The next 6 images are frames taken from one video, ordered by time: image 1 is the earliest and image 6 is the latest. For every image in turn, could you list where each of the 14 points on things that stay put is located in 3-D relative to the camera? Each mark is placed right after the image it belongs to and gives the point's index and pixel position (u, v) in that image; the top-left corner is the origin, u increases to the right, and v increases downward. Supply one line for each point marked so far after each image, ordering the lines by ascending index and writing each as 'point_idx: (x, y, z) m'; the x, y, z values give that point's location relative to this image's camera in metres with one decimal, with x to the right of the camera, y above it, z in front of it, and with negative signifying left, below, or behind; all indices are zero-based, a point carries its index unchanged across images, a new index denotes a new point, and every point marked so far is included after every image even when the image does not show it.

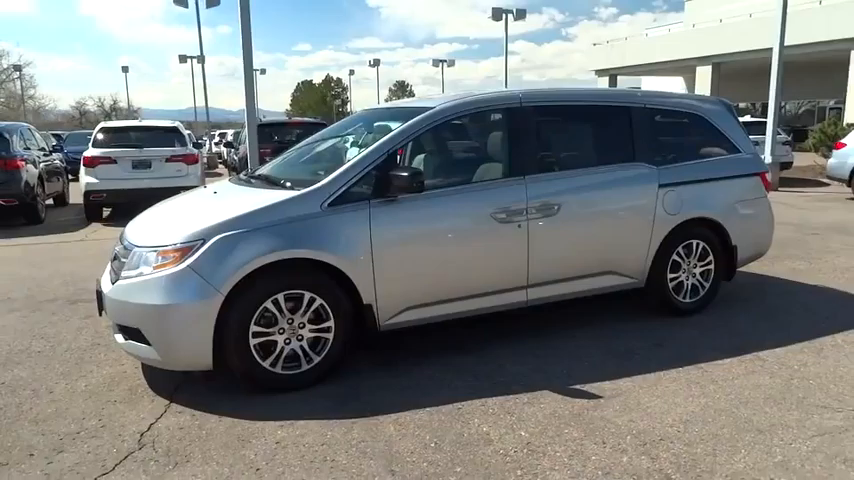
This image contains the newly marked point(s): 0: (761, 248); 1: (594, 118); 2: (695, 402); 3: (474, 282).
0: (+2.7, -0.1, +5.5) m
1: (+1.1, +0.8, +4.8) m
2: (+1.4, -0.8, +3.6) m
3: (+0.3, -0.3, +4.3) m
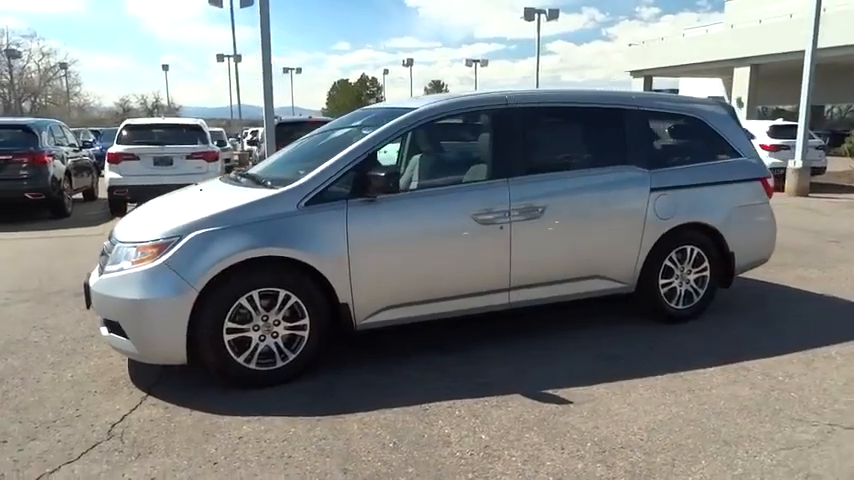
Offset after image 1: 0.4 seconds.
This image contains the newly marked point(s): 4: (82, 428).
0: (+2.6, -0.1, +5.4) m
1: (+1.1, +0.8, +4.7) m
2: (+1.2, -0.9, +3.5) m
3: (+0.2, -0.3, +4.3) m
4: (-1.7, -0.9, +3.4) m
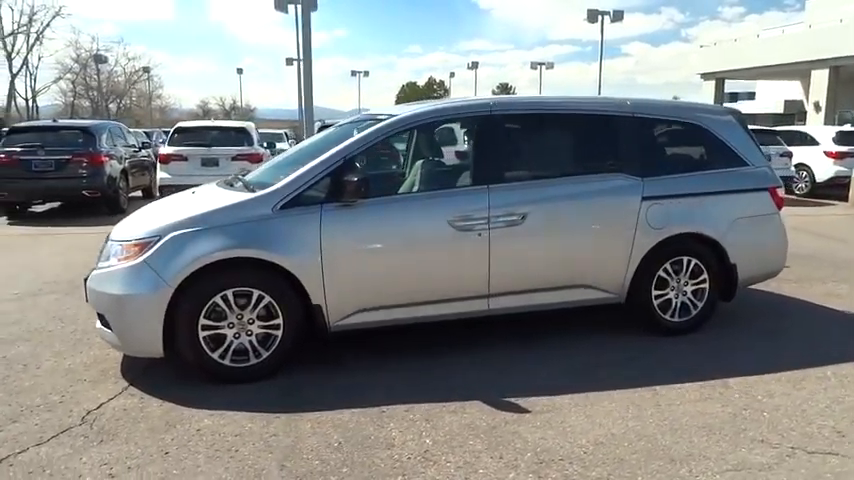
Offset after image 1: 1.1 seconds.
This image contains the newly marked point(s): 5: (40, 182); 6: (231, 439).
0: (+2.6, -0.2, +5.2) m
1: (+1.0, +0.8, +4.7) m
2: (+1.0, -0.9, +3.4) m
3: (0.0, -0.3, +4.3) m
4: (-2.0, -0.9, +3.7) m
5: (-6.4, +1.0, +11.4) m
6: (-0.9, -1.0, +3.3) m
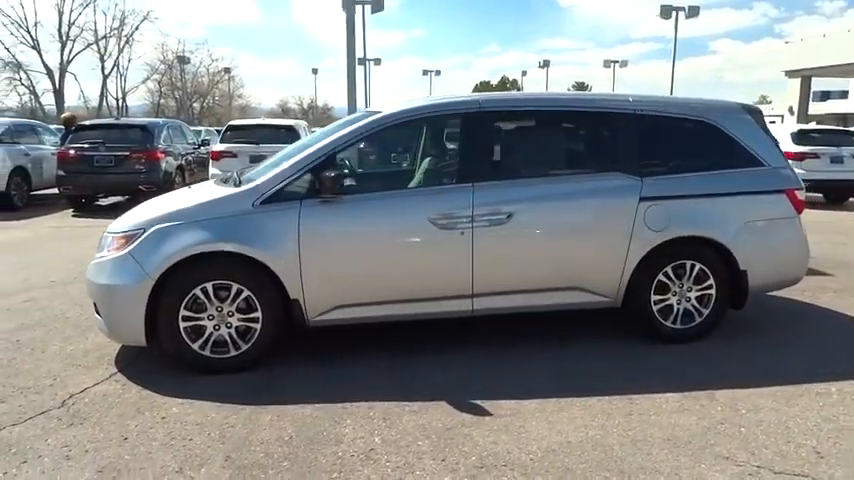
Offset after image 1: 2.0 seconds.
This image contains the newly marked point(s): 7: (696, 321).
0: (+2.5, -0.3, +4.8) m
1: (+0.9, +0.8, +4.5) m
2: (+0.7, -0.9, +3.3) m
3: (-0.1, -0.3, +4.3) m
4: (-2.1, -0.9, +3.9) m
5: (-5.6, +1.1, +12.0) m
6: (-1.2, -0.9, +3.4) m
7: (+1.8, -0.6, +4.7) m
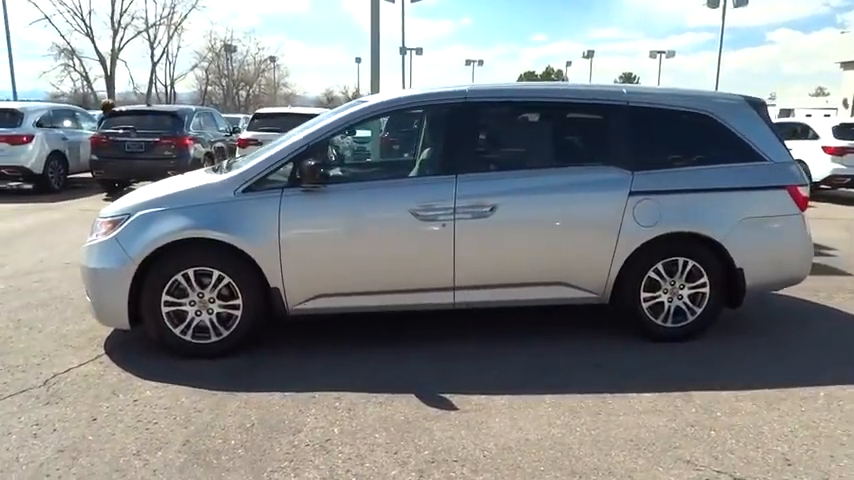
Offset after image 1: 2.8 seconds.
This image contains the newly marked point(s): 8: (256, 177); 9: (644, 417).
0: (+2.5, -0.2, +4.7) m
1: (+0.9, +0.8, +4.4) m
2: (+0.6, -0.9, +3.2) m
3: (-0.2, -0.2, +4.3) m
4: (-2.3, -0.8, +4.0) m
5: (-5.2, +1.4, +12.3) m
6: (-1.3, -0.9, +3.5) m
7: (+1.7, -0.5, +4.6) m
8: (-1.0, +0.4, +4.2) m
9: (+1.1, -0.9, +3.4) m
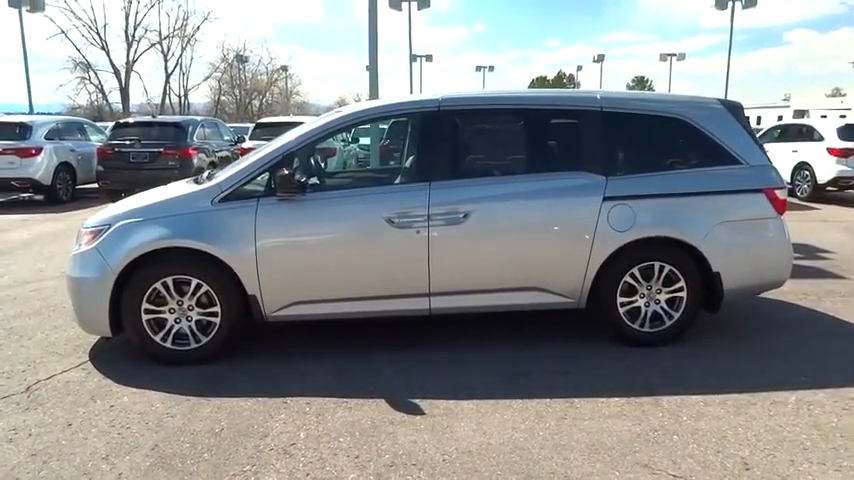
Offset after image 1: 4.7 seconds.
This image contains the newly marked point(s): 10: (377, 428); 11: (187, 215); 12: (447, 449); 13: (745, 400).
0: (+2.3, -0.3, +4.7) m
1: (+0.7, +0.8, +4.5) m
2: (+0.4, -0.9, +3.3) m
3: (-0.4, -0.3, +4.3) m
4: (-2.4, -0.8, +4.1) m
5: (-5.2, +1.2, +12.5) m
6: (-1.5, -0.9, +3.5) m
7: (+1.6, -0.6, +4.6) m
8: (-1.2, +0.3, +4.2) m
9: (+0.9, -0.9, +3.4) m
10: (-0.2, -0.9, +3.4) m
11: (-1.5, +0.1, +4.2) m
12: (+0.1, -1.0, +3.1) m
13: (+1.7, -0.9, +3.7) m
